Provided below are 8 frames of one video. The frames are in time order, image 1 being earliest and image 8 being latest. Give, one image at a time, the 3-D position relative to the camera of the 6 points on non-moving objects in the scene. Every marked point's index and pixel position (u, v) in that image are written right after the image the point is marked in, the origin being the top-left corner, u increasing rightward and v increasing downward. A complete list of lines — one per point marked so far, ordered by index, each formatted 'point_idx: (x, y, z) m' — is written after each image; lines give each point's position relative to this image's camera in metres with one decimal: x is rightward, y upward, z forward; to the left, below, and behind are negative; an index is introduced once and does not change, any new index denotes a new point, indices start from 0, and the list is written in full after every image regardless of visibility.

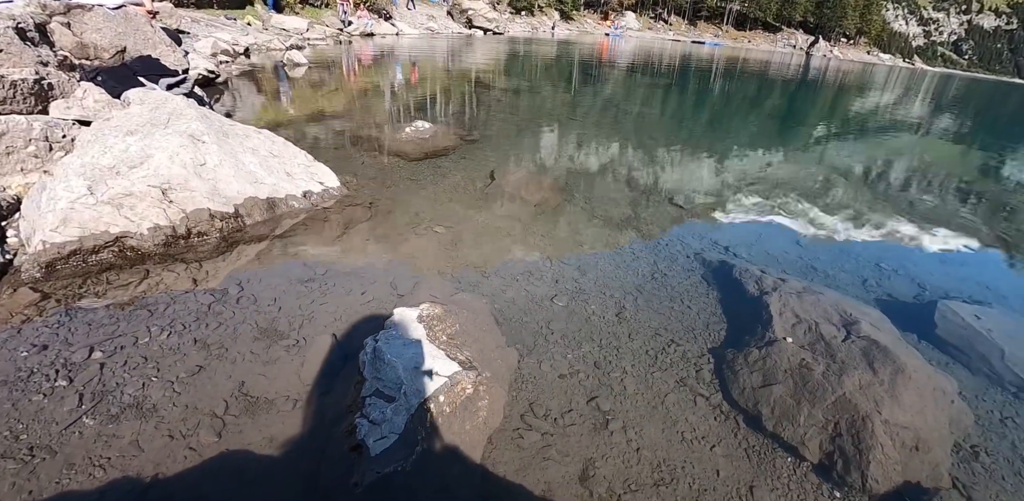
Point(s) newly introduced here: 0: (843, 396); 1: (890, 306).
0: (+3.8, -1.7, +5.5) m
1: (+7.0, -1.1, +8.2) m
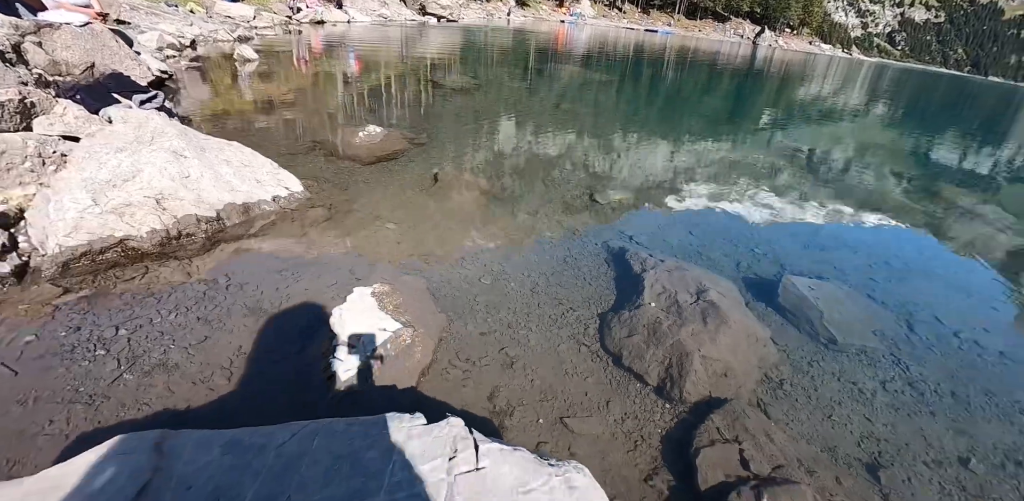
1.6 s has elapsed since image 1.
0: (+2.7, -1.5, +7.9) m
1: (+5.6, -0.8, +10.8) m
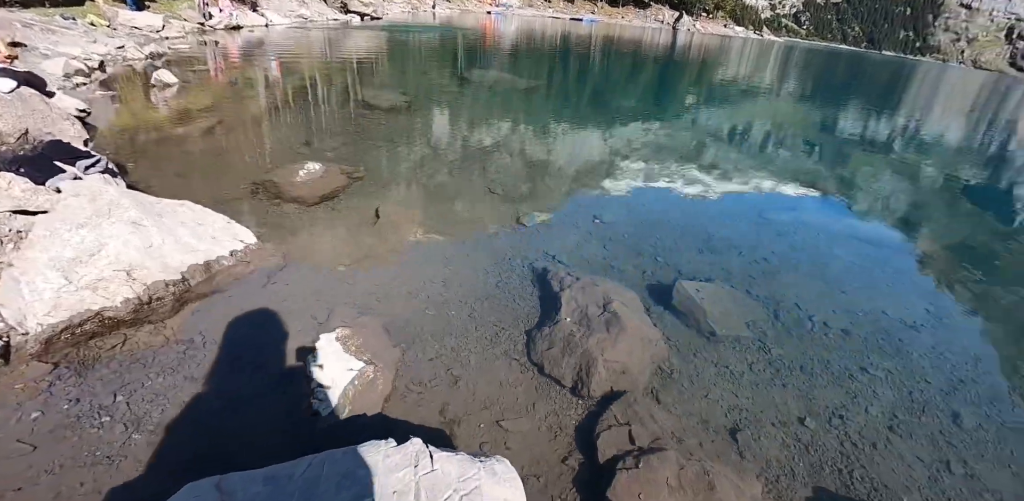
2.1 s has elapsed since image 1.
0: (+1.5, -2.1, +10.1) m
1: (+4.0, -1.1, +13.3) m
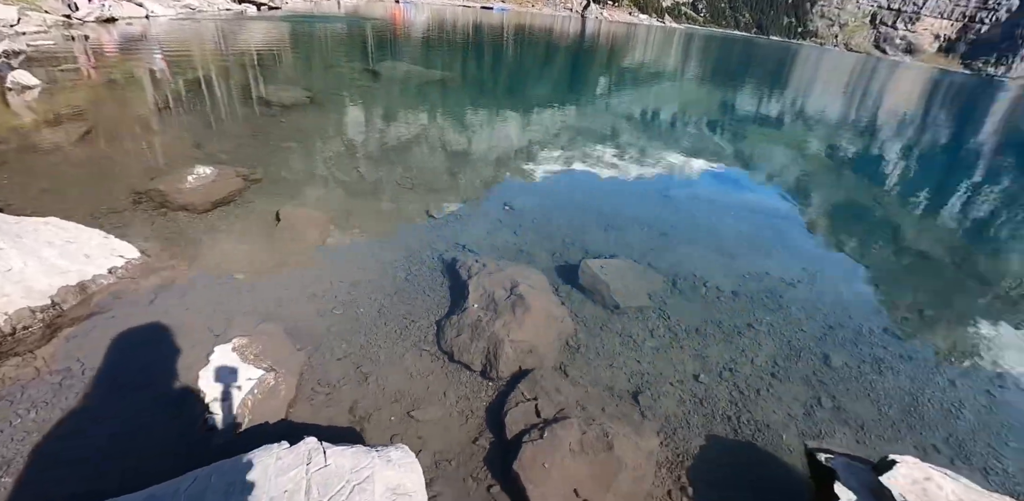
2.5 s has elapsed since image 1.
0: (-0.5, -1.8, +10.4) m
1: (+1.4, -0.6, +14.0) m
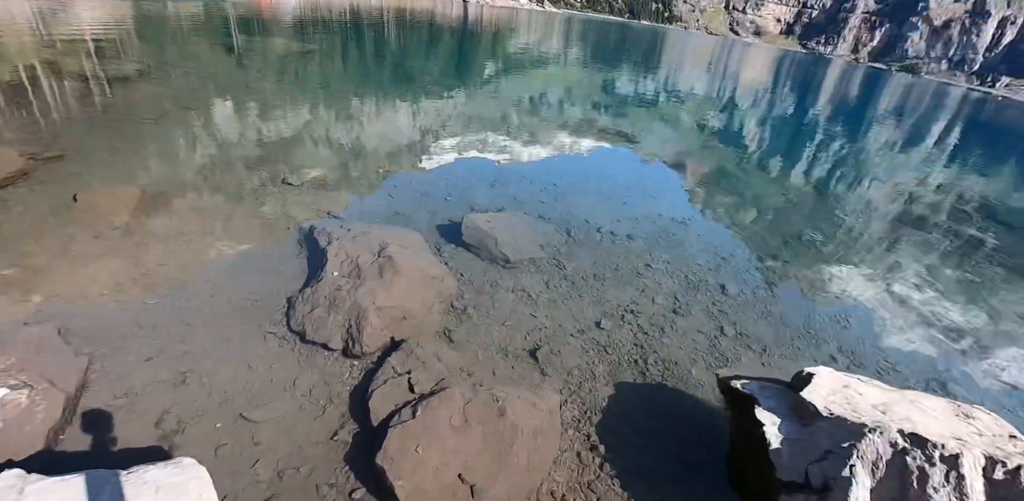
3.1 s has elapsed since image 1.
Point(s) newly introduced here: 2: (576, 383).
0: (-2.8, -0.9, +8.5) m
1: (-1.8, +0.5, +12.2) m
2: (+1.1, -2.2, +7.8) m
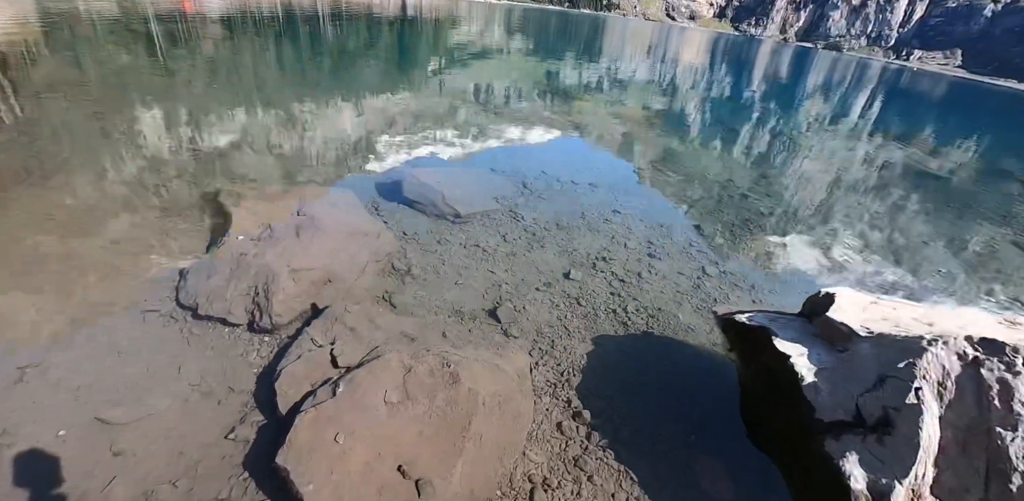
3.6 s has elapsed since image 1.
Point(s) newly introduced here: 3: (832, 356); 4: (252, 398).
0: (-3.6, -0.2, +6.7) m
1: (-3.0, +1.3, +10.5) m
2: (+0.5, -1.2, +6.4) m
3: (+3.1, -1.0, +4.5) m
4: (-2.9, -1.7, +5.3) m
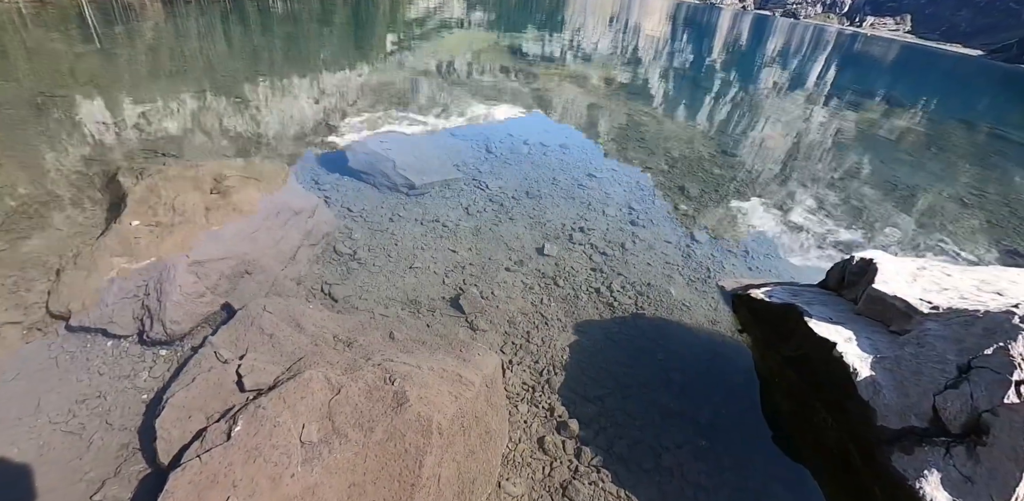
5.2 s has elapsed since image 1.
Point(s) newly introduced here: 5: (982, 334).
0: (-4.0, -0.1, +5.3) m
1: (-3.7, +1.6, +9.1) m
2: (+0.1, -0.9, +5.3) m
3: (+2.8, -0.7, +3.5) m
4: (-3.2, -1.6, +4.0) m
5: (+3.1, -0.5, +3.1) m
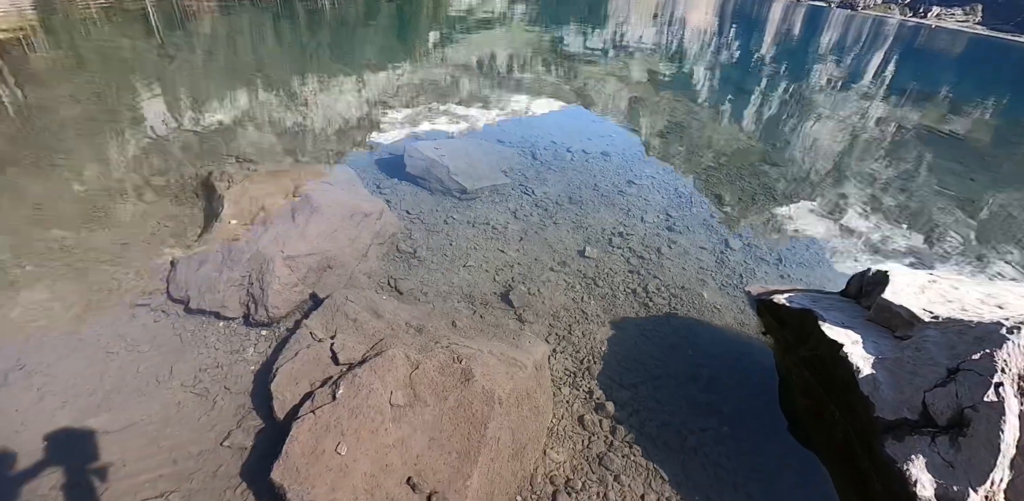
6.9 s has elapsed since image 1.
0: (-3.4, 0.0, +6.2) m
1: (-2.8, +1.7, +10.0) m
2: (+0.7, -1.0, +6.0) m
3: (+3.2, -0.8, +4.0) m
4: (-2.8, -1.6, +4.9) m
5: (+3.5, -0.7, +3.5) m
